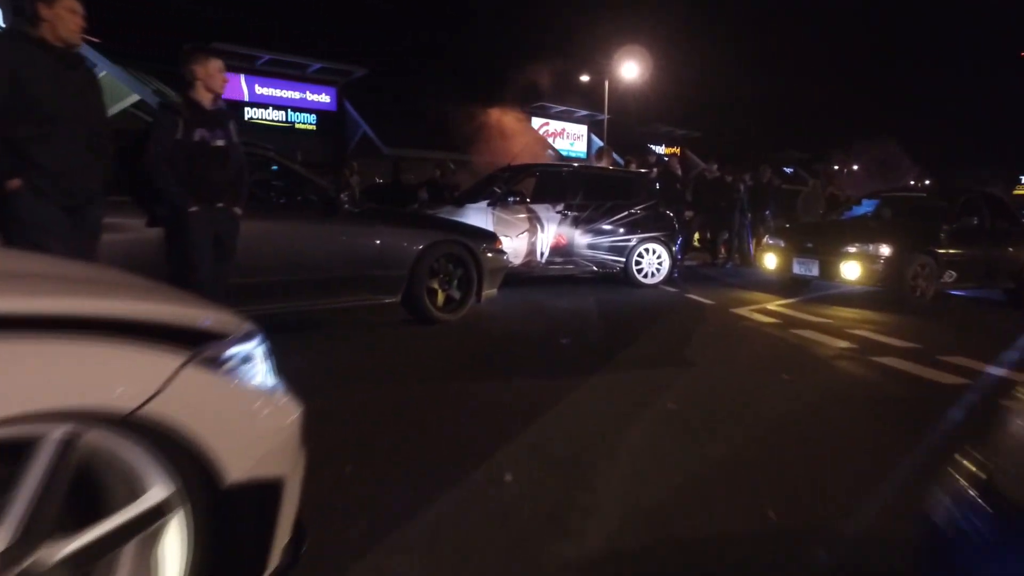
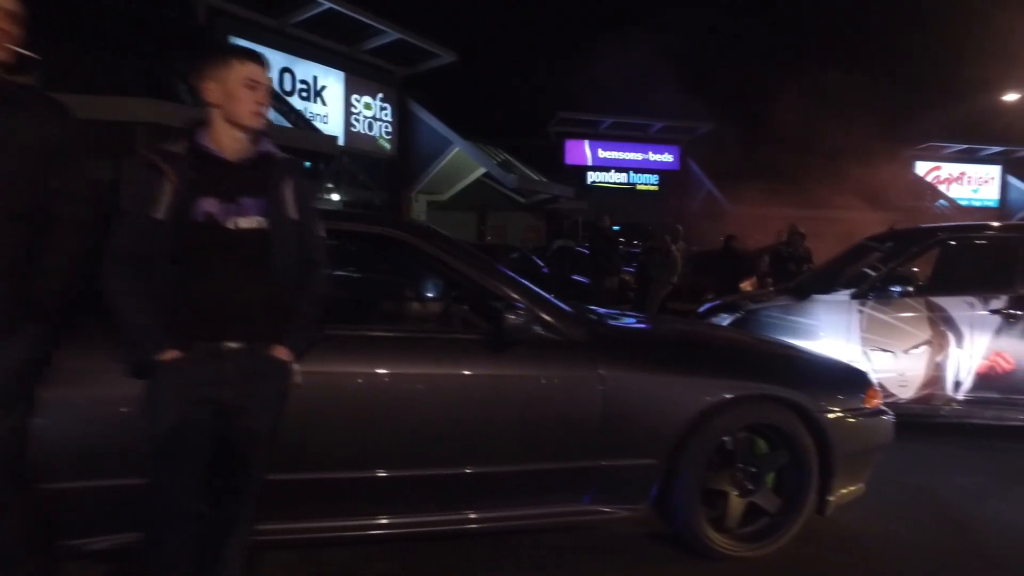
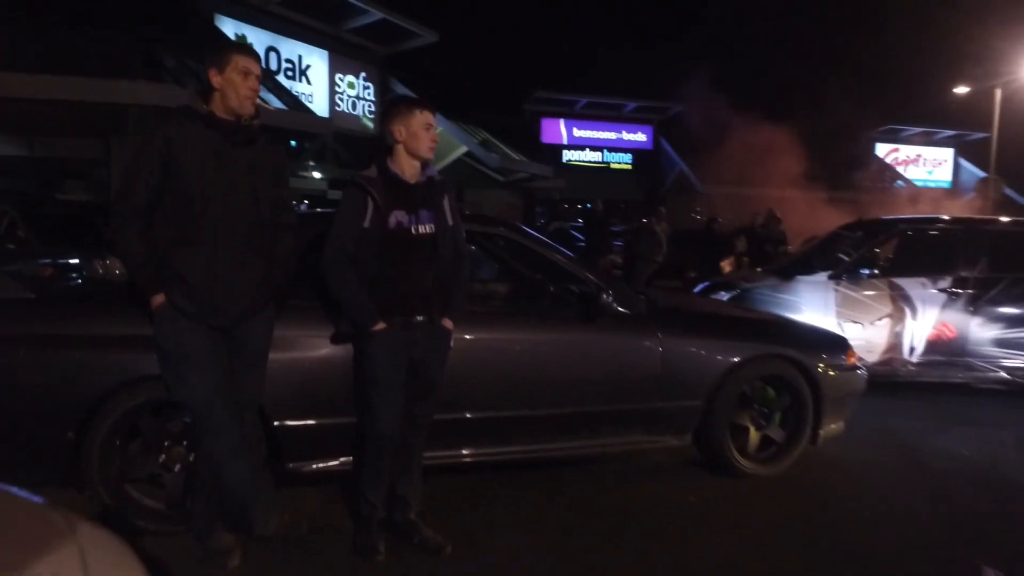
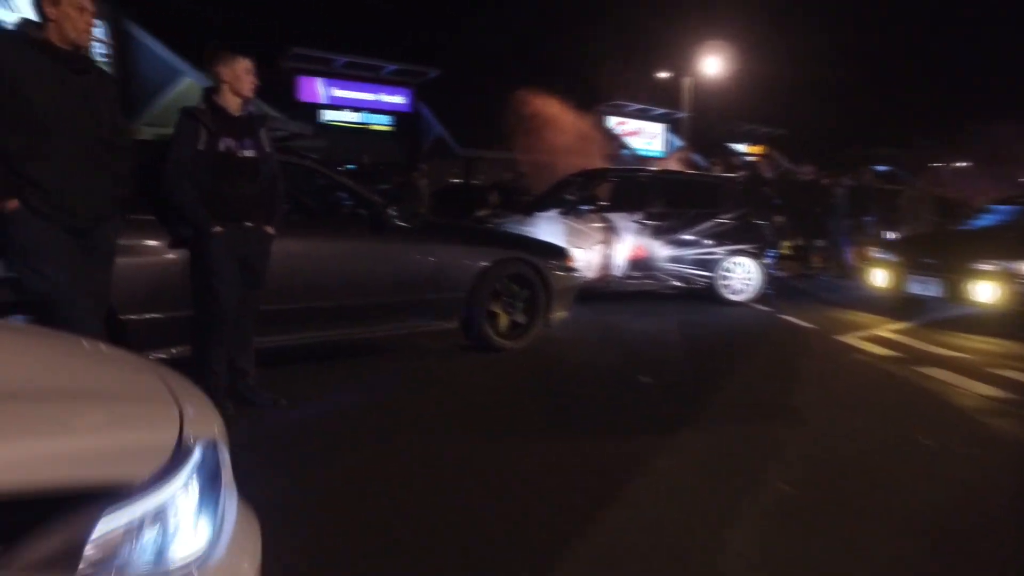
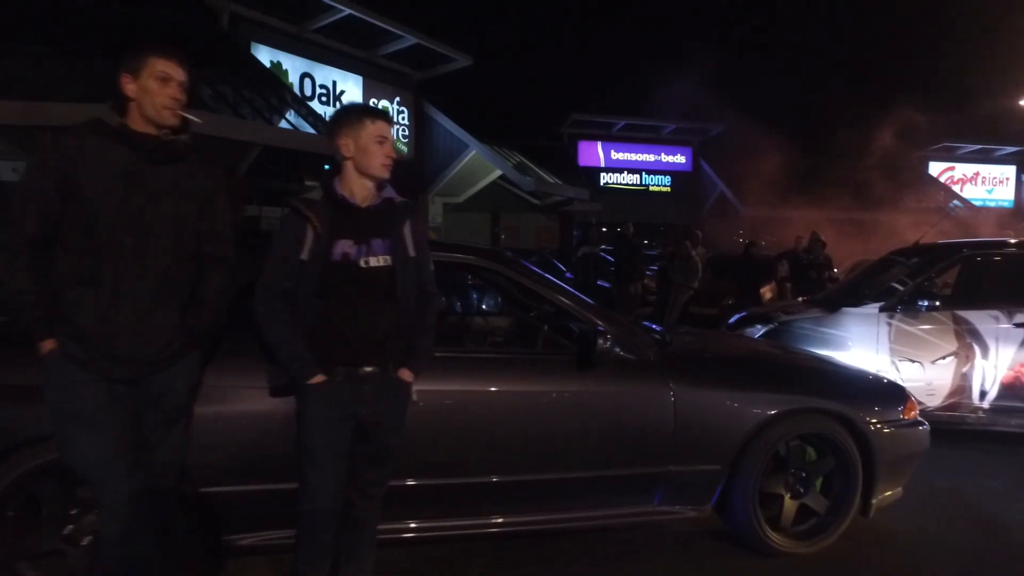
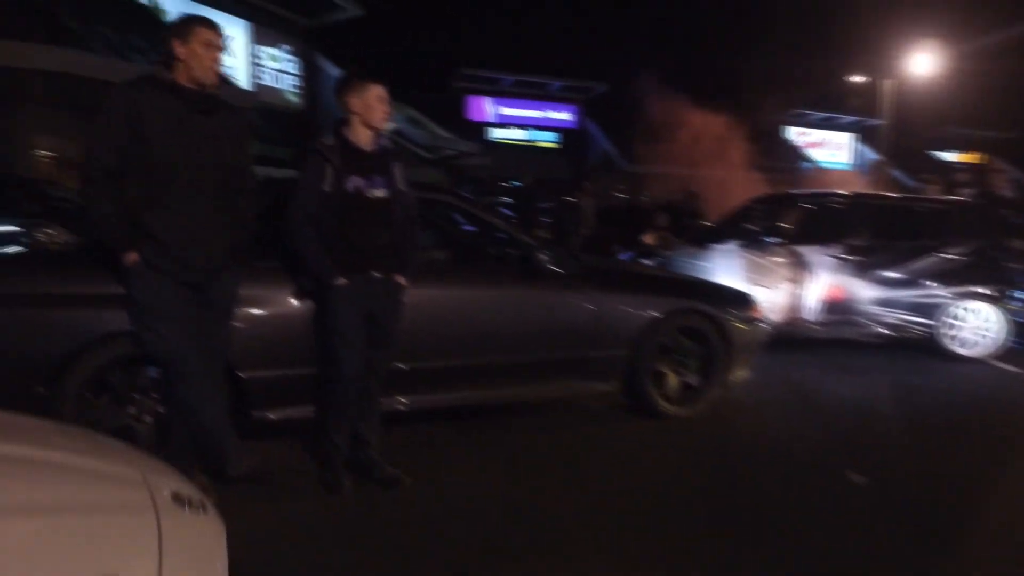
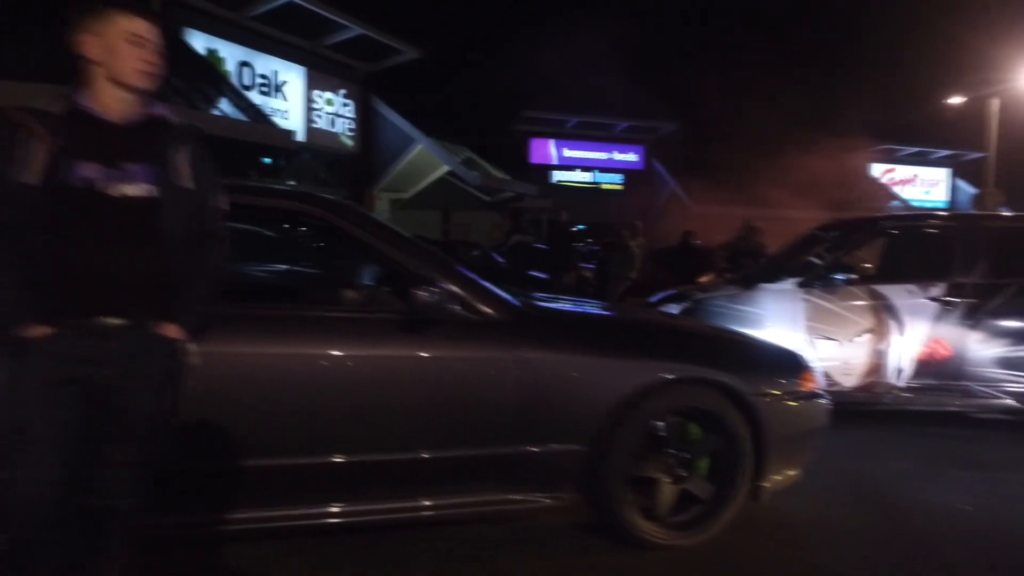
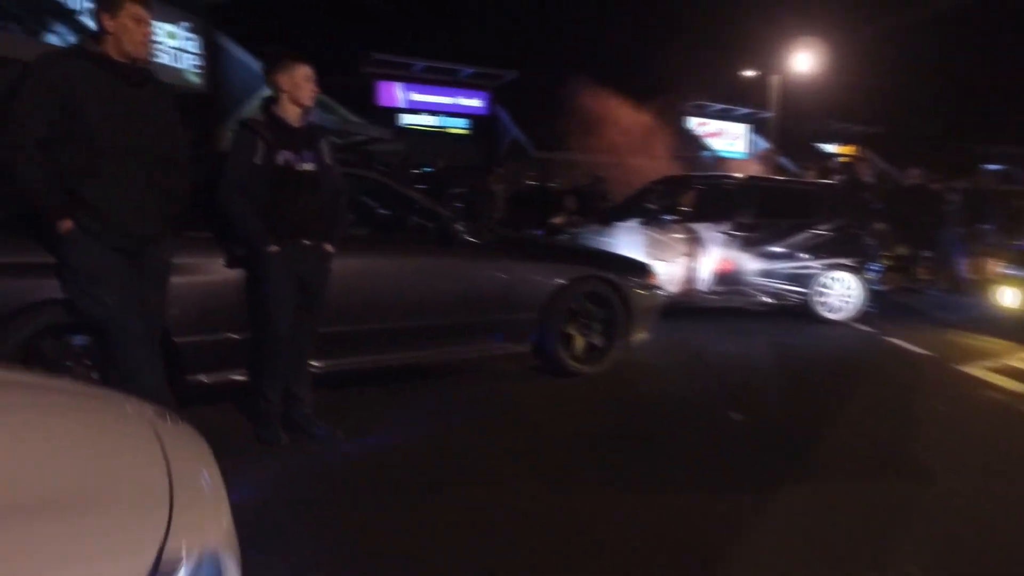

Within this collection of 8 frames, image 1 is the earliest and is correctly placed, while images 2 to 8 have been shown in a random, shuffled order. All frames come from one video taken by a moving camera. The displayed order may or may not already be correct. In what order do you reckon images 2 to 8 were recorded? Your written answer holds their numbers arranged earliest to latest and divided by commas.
4, 8, 6, 3, 5, 2, 7
